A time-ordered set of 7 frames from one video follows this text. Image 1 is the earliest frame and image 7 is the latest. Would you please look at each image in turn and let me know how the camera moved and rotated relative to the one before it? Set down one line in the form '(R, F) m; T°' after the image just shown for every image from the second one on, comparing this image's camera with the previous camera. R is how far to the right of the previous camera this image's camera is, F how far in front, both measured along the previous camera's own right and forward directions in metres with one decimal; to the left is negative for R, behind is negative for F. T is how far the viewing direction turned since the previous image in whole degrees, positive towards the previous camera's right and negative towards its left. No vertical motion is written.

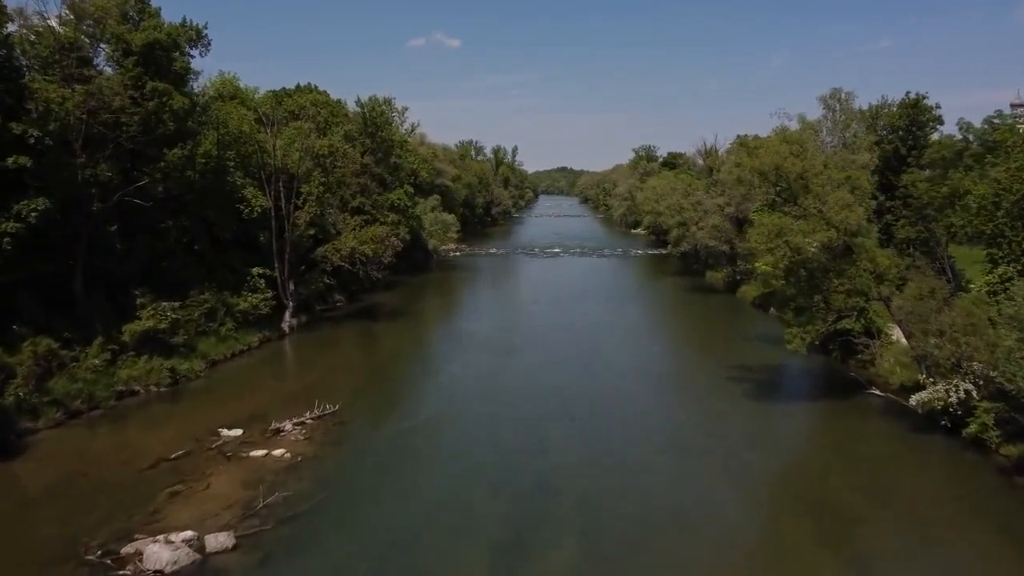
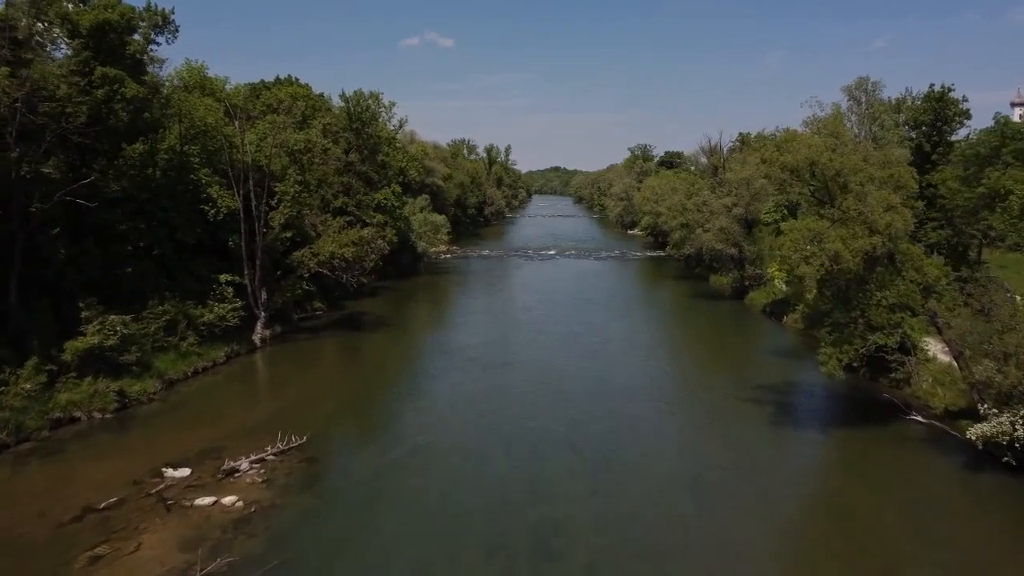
(0.0, +3.0) m; +1°
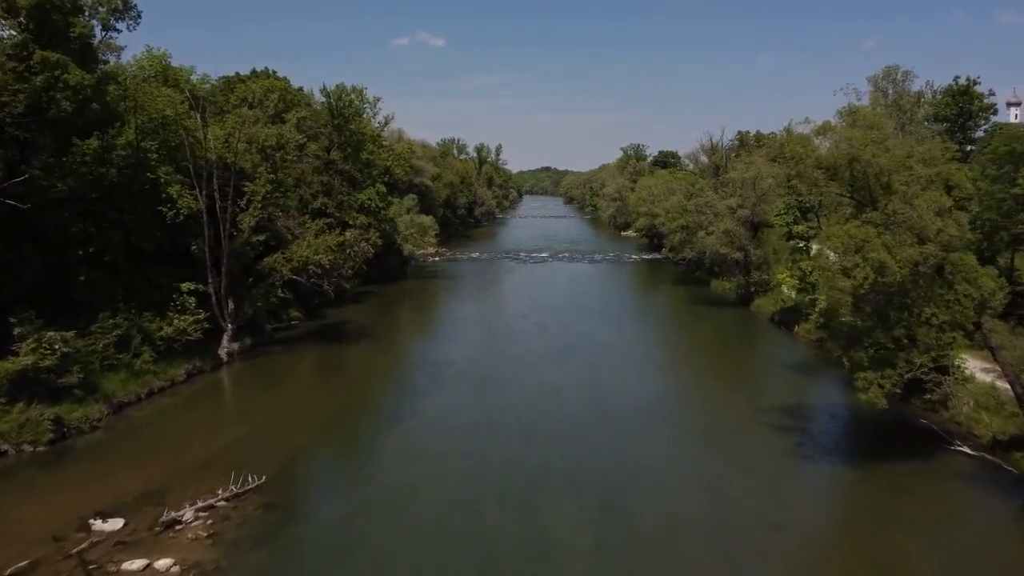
(-0.1, +2.7) m; +1°
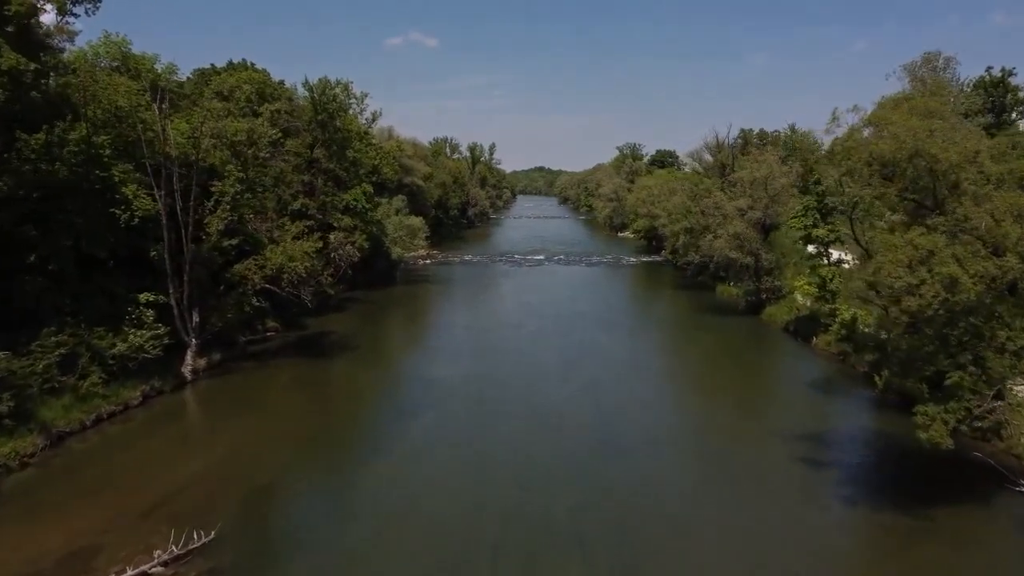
(-0.1, +2.7) m; +1°
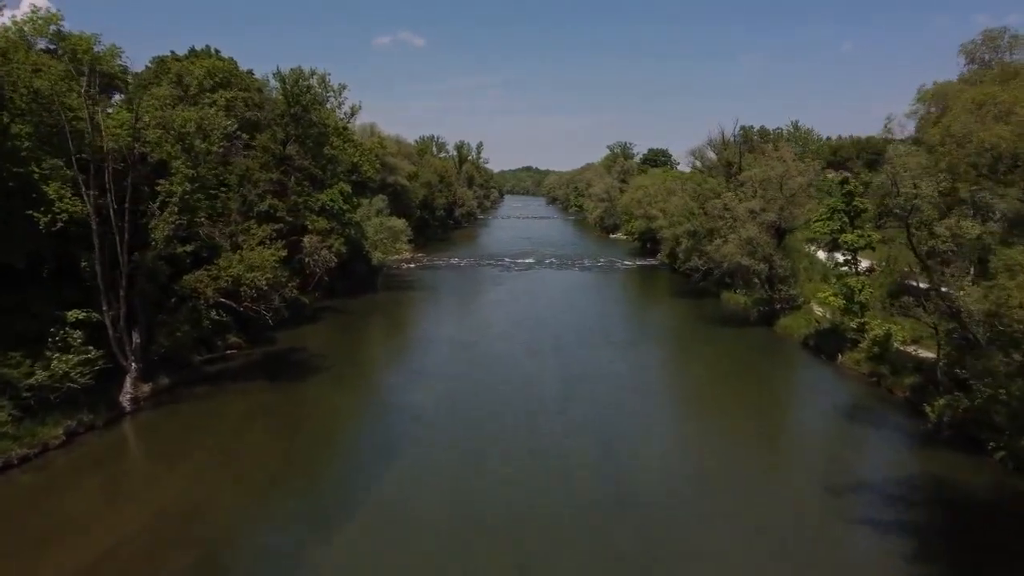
(-0.2, +3.5) m; +1°
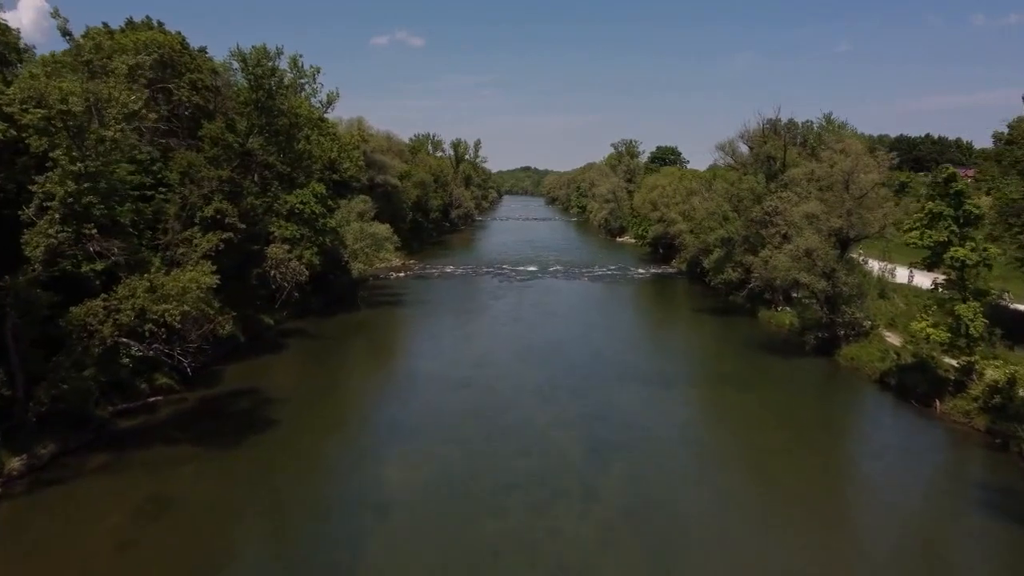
(-0.2, +6.4) m; 0°
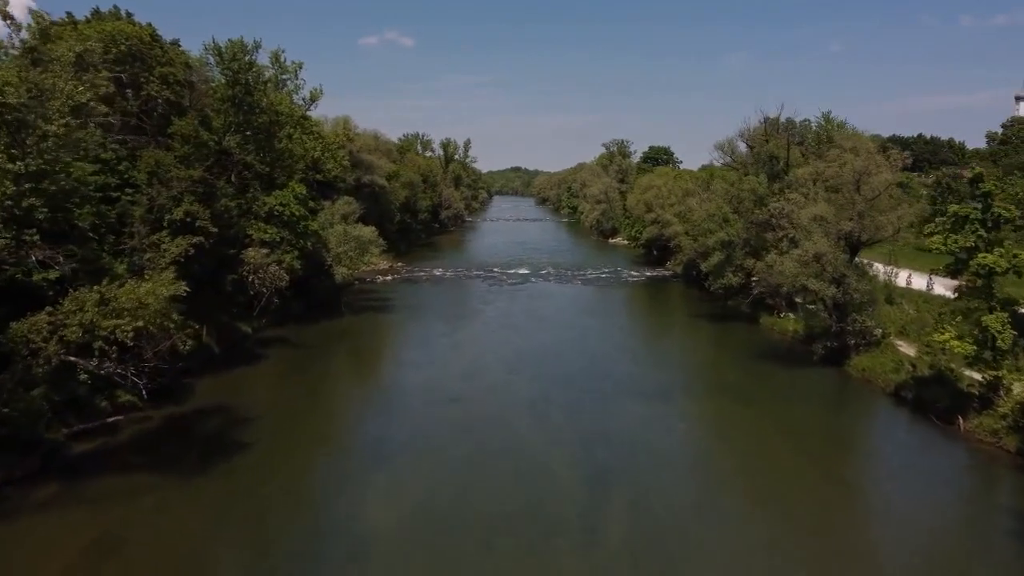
(-0.1, +1.7) m; +1°
